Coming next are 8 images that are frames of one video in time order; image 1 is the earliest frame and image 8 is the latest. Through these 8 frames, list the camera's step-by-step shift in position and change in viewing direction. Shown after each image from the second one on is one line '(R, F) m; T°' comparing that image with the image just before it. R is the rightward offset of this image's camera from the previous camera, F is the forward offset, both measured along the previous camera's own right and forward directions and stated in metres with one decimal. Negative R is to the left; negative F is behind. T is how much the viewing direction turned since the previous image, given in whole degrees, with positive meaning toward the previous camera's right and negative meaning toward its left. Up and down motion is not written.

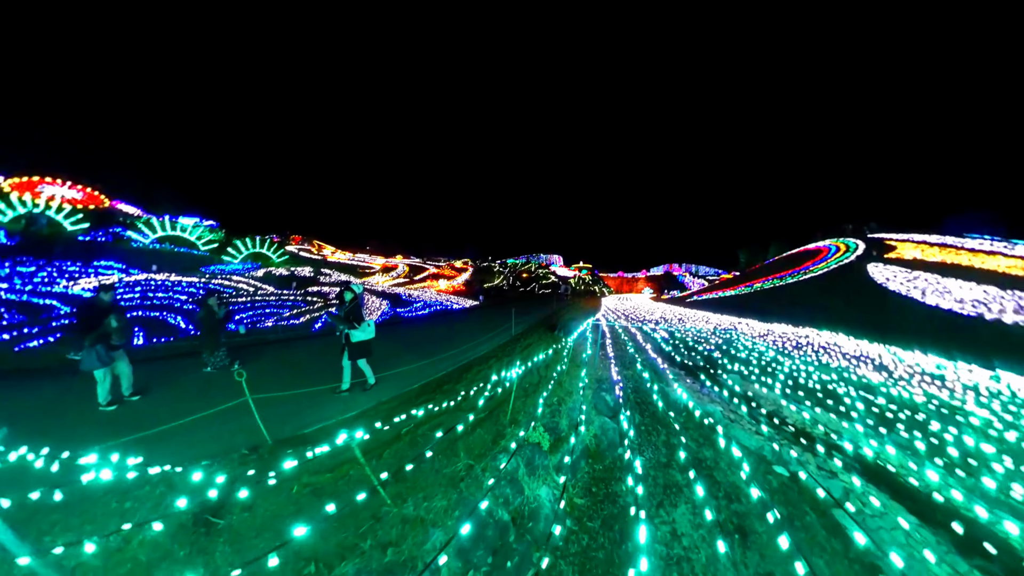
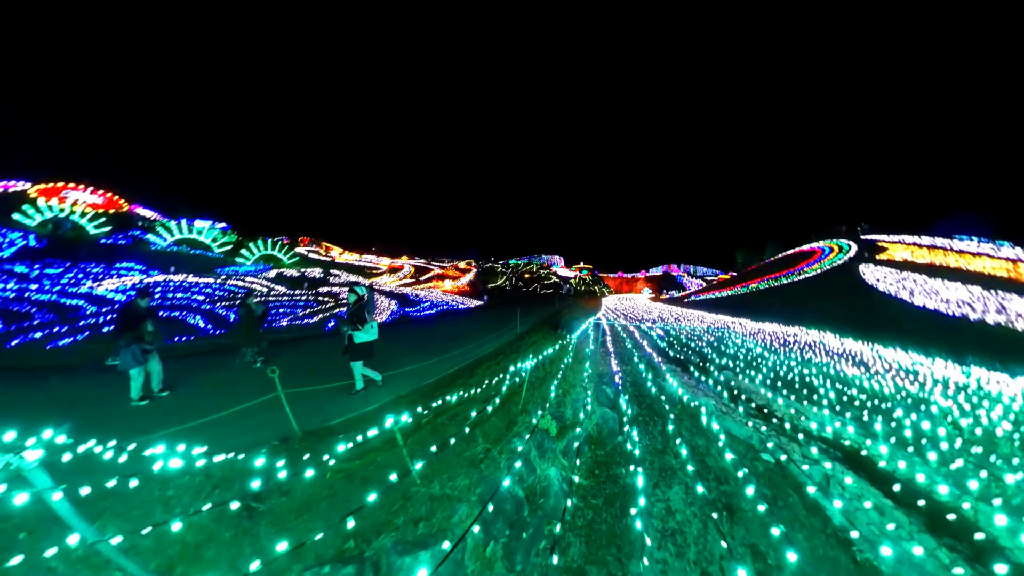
(-0.3, -0.4) m; 0°
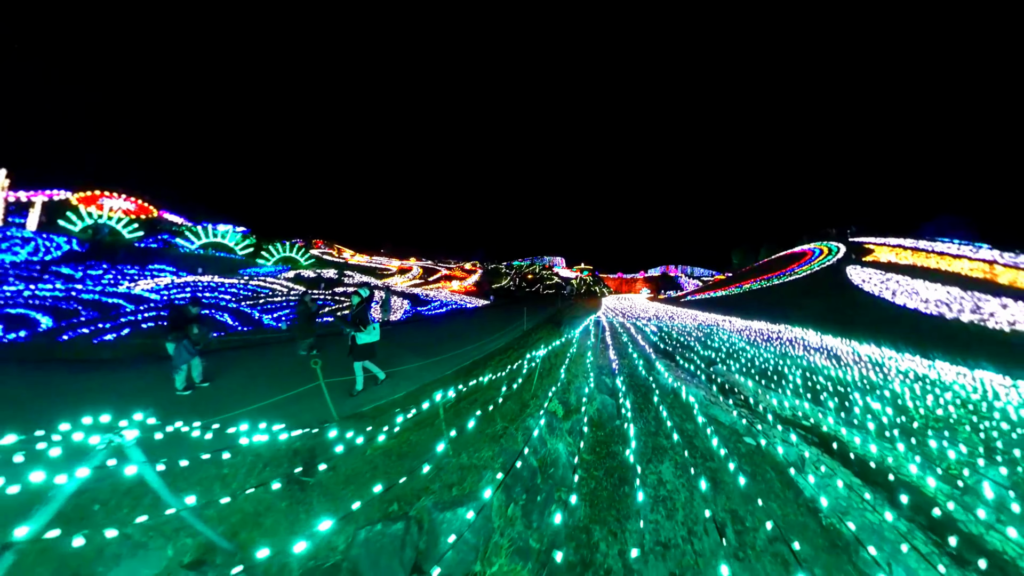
(-0.5, -0.6) m; 0°
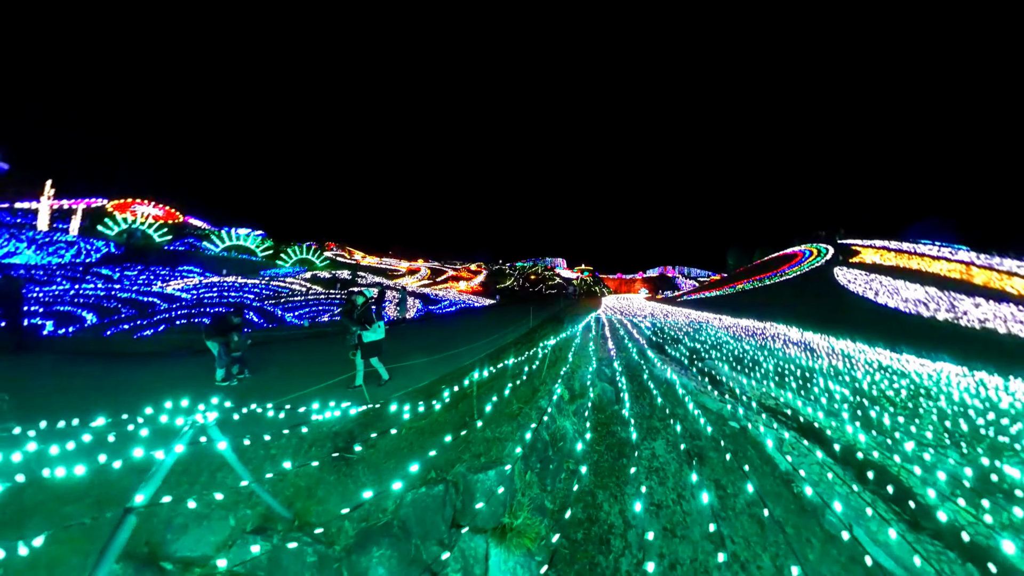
(-0.5, -0.6) m; 0°
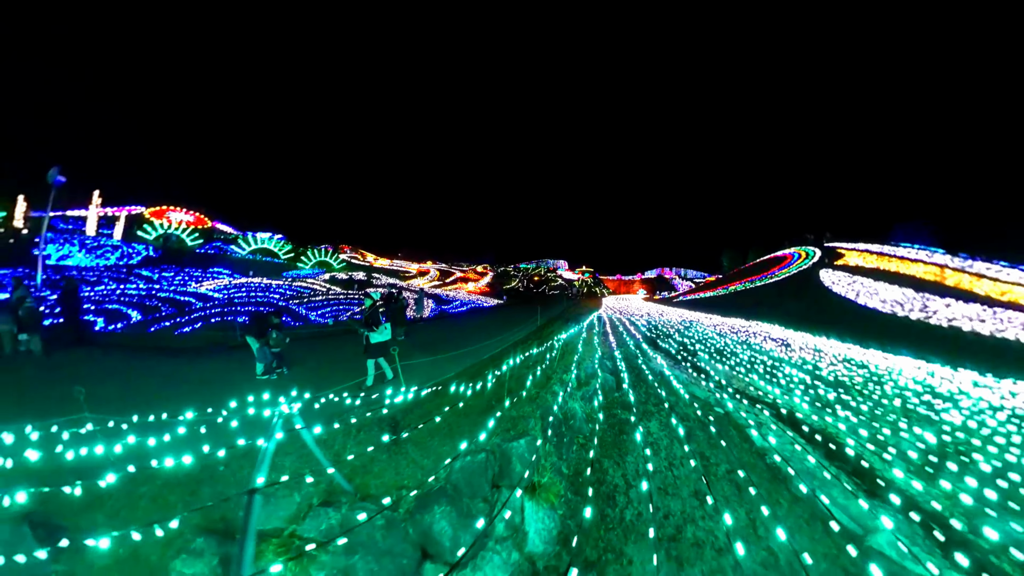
(-0.7, -0.8) m; 0°
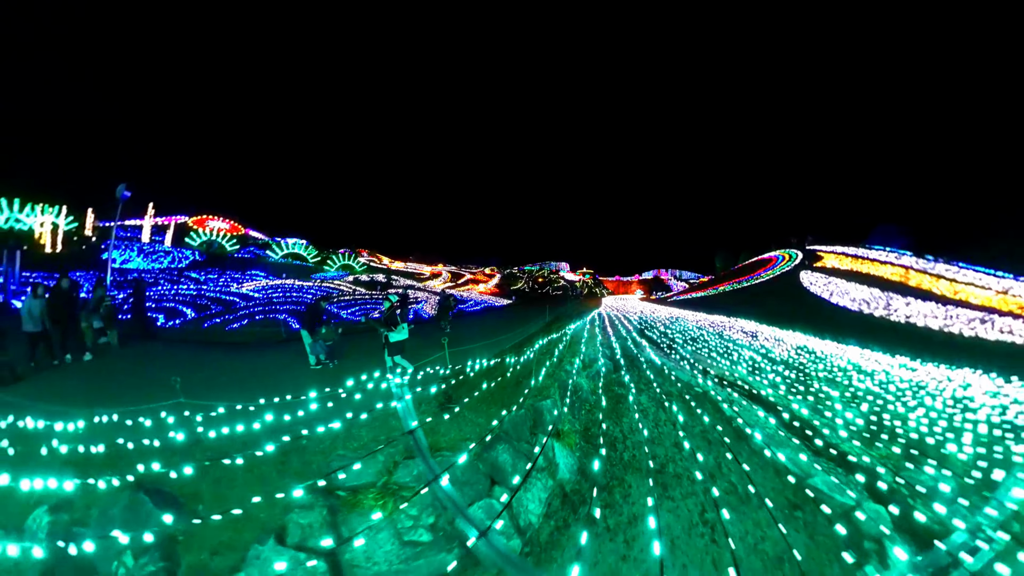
(-1.1, -1.2) m; +1°
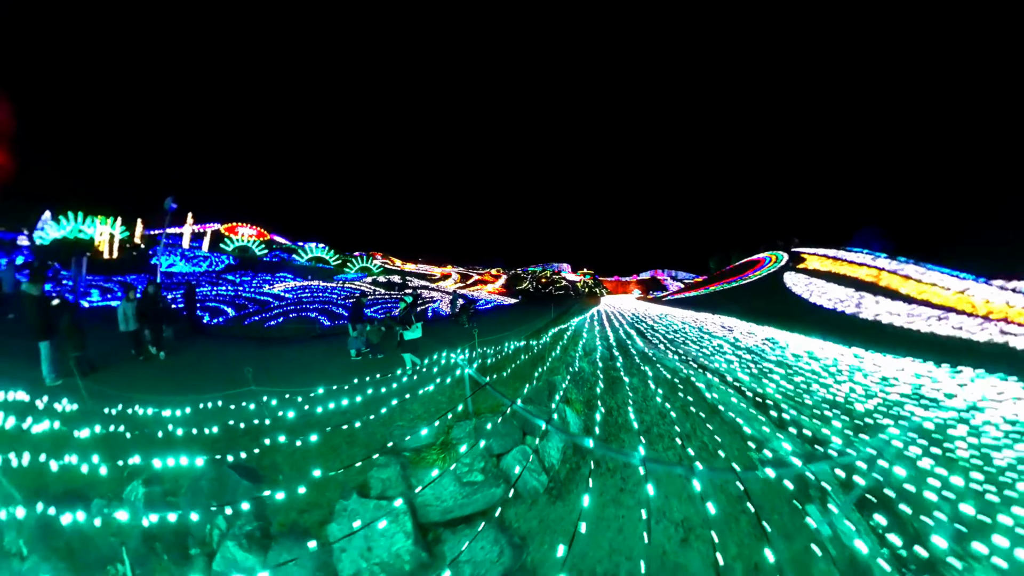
(-1.0, -1.1) m; +1°
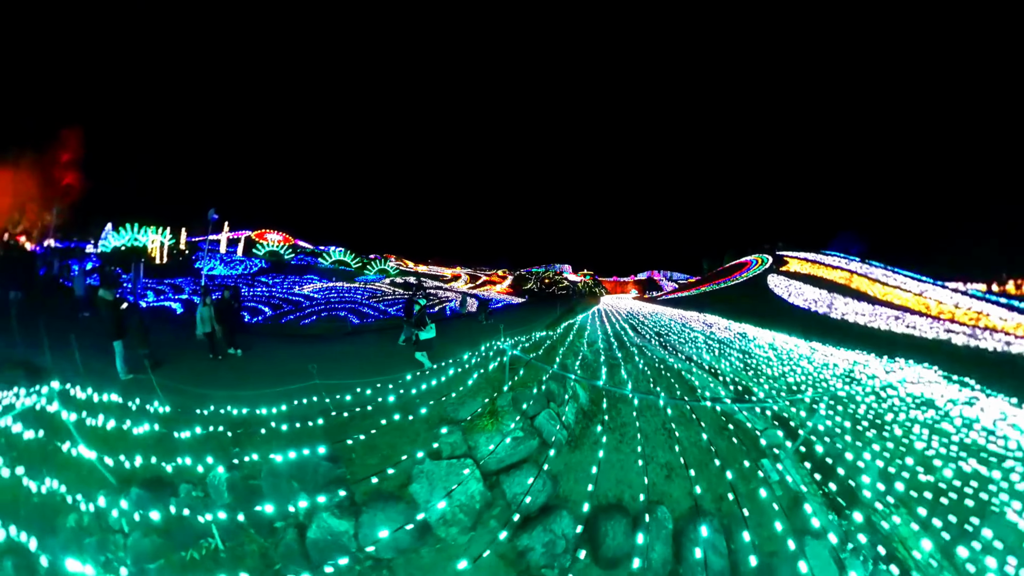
(-1.2, -1.3) m; +1°
